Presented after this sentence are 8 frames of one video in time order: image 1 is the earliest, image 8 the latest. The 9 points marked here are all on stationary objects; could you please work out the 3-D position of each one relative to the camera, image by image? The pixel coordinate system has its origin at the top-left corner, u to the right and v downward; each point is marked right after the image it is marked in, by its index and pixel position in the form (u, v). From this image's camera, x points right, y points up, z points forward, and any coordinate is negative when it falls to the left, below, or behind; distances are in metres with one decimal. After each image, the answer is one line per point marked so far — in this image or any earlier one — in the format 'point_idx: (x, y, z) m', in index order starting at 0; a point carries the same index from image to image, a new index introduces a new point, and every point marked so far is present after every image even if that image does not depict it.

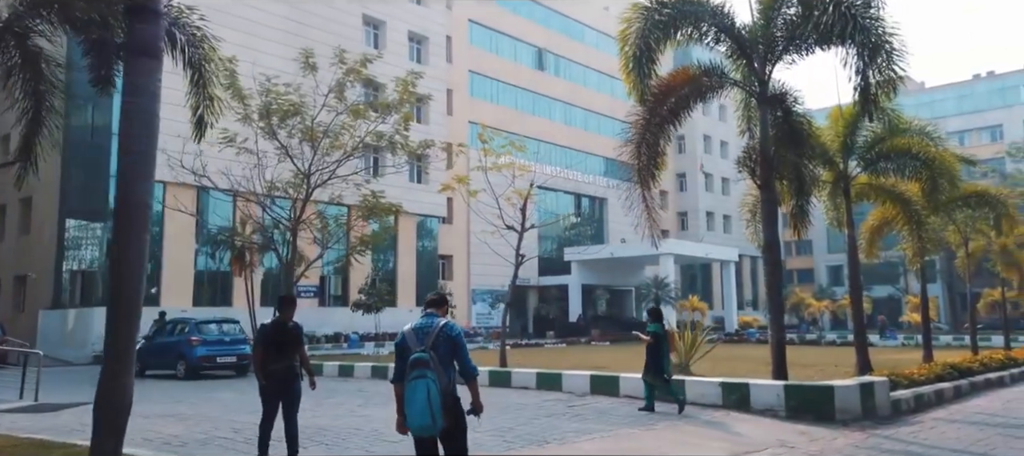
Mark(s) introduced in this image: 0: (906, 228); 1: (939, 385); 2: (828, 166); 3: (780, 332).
0: (+7.8, 0.0, +15.7) m
1: (+7.3, -2.7, +13.5) m
2: (+5.9, +1.2, +14.8) m
3: (+3.7, -1.5, +11.1) m
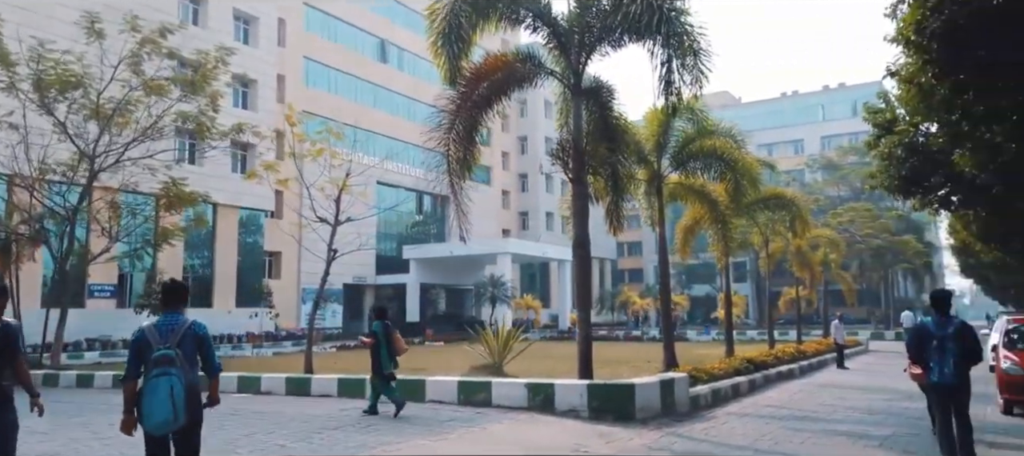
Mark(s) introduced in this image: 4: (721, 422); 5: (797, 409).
0: (+4.1, 0.0, +16.1) m
1: (+4.0, -2.7, +13.9) m
2: (+2.5, +1.2, +14.9) m
3: (+1.0, -1.4, +10.8) m
4: (+2.7, -2.6, +10.4) m
5: (+4.3, -2.7, +11.9) m
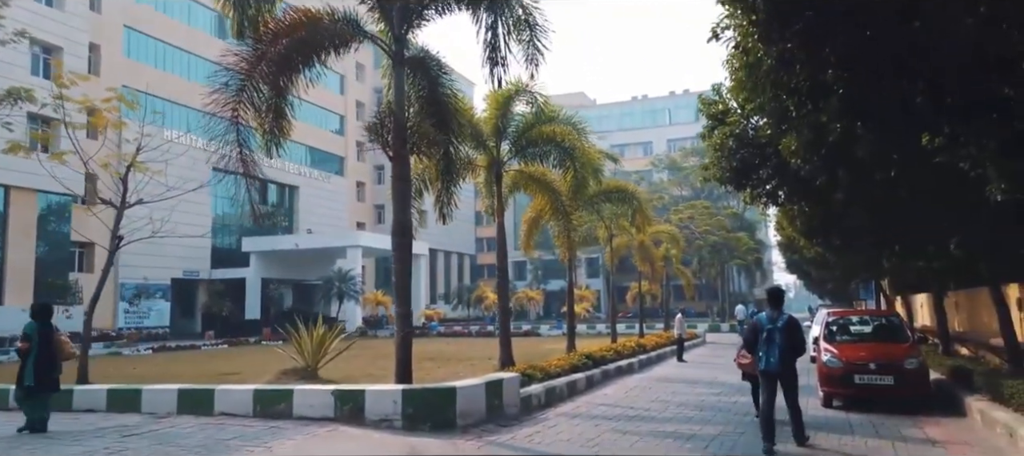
0: (+0.8, +0.2, +15.5) m
1: (+1.0, -2.5, +13.3) m
2: (-0.6, +1.4, +14.0) m
3: (-1.3, -1.2, +9.7) m
4: (+0.4, -2.4, +9.6) m
5: (+1.7, -2.6, +11.4) m
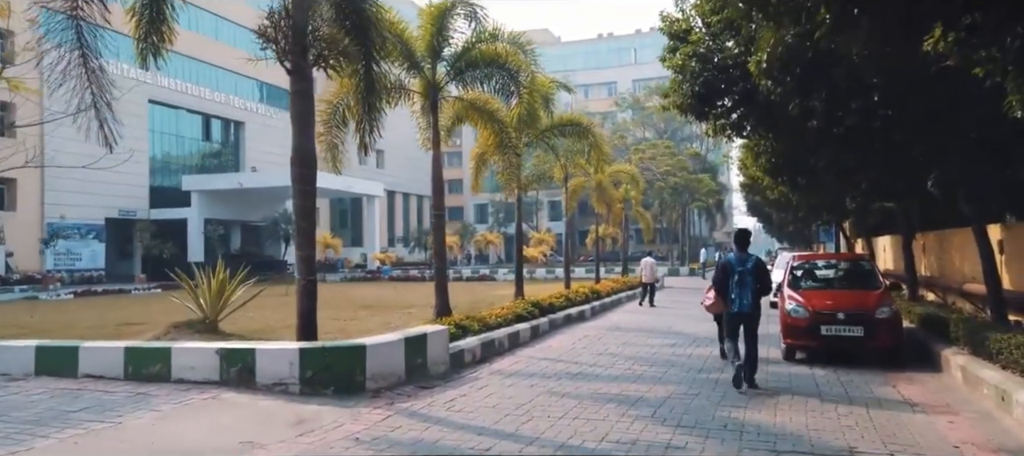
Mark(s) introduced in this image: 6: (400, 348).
0: (-0.3, +1.3, +14.0) m
1: (+0.1, -1.5, +12.0) m
2: (-1.6, +2.4, +12.4) m
3: (-2.1, -0.5, +8.3) m
4: (-0.4, -1.7, +8.3) m
5: (+0.8, -1.7, +10.2) m
6: (-1.1, -1.2, +8.0) m
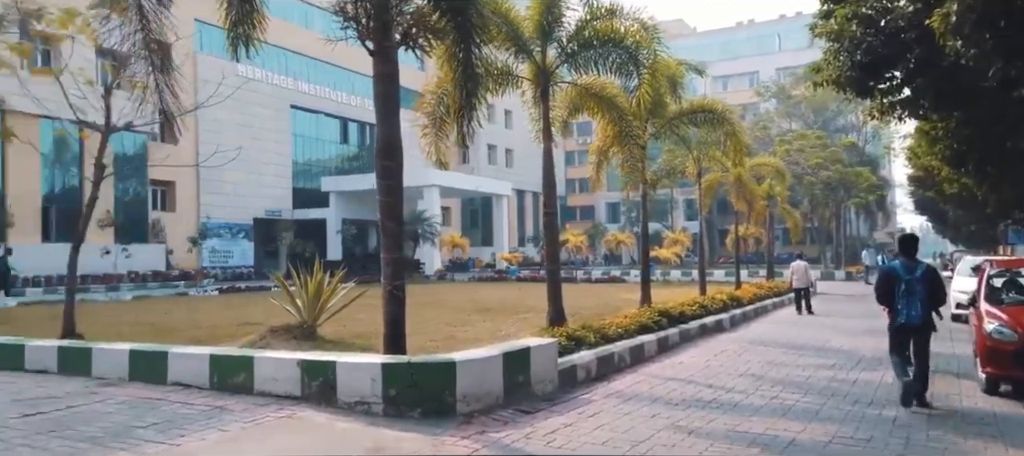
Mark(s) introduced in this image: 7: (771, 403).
0: (+1.7, +1.3, +12.9) m
1: (+1.7, -1.5, +10.8) m
2: (+0.2, +2.4, +11.4) m
3: (-1.1, -0.5, +7.5) m
4: (+0.7, -1.7, +7.3) m
5: (+2.2, -1.8, +8.9) m
6: (-0.1, -1.2, +7.0) m
7: (+2.6, -1.7, +7.9) m
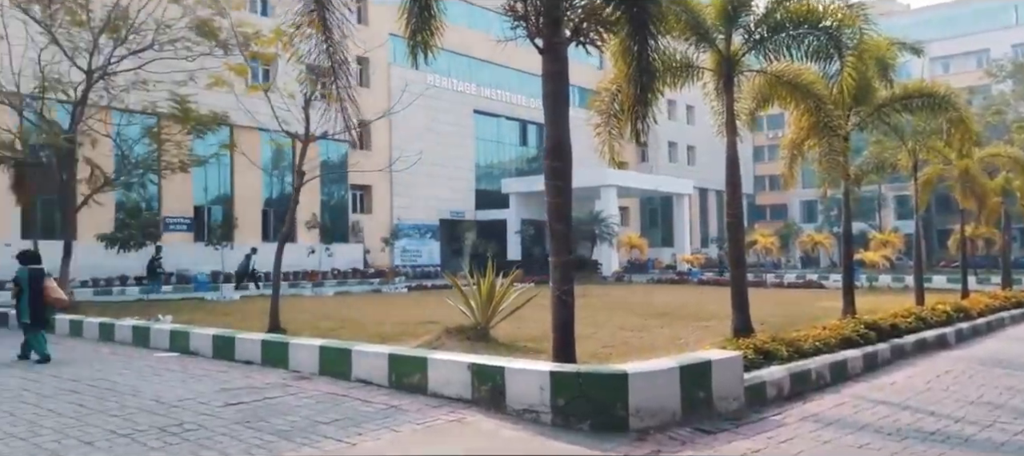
0: (+4.5, +1.3, +11.8) m
1: (+4.0, -1.5, +9.8) m
2: (+2.7, +2.4, +10.7) m
3: (+0.5, -0.5, +7.2) m
4: (+2.2, -1.7, +6.6) m
5: (+4.0, -1.8, +7.8) m
6: (+1.4, -1.2, +6.5) m
7: (+4.2, -1.7, +6.8) m
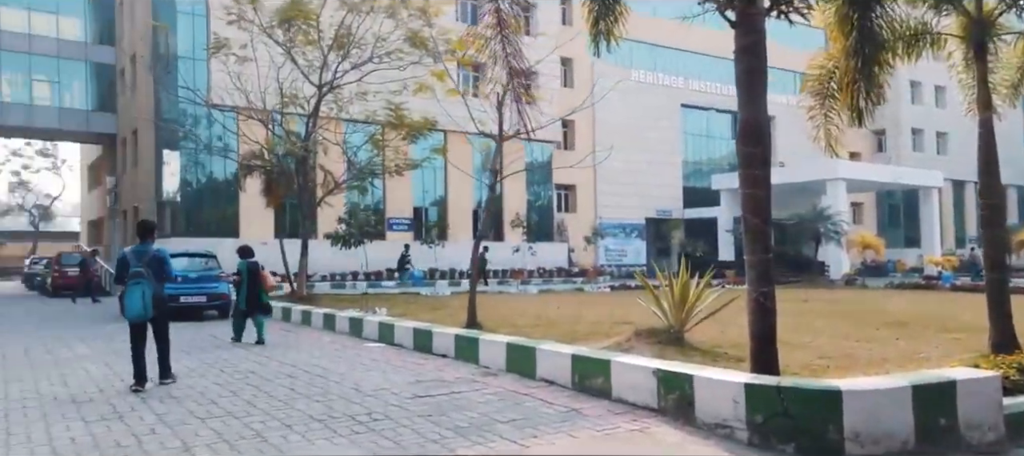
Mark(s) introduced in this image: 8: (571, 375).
0: (+7.1, +1.4, +9.6) m
1: (+6.2, -1.5, +7.8) m
2: (+5.1, +2.5, +9.1) m
3: (+2.1, -0.4, +6.3) m
4: (+3.5, -1.6, +5.2) m
5: (+5.6, -1.7, +5.9) m
6: (+2.7, -1.2, +5.4) m
7: (+5.5, -1.7, +4.9) m
8: (+0.5, -1.4, +7.2) m
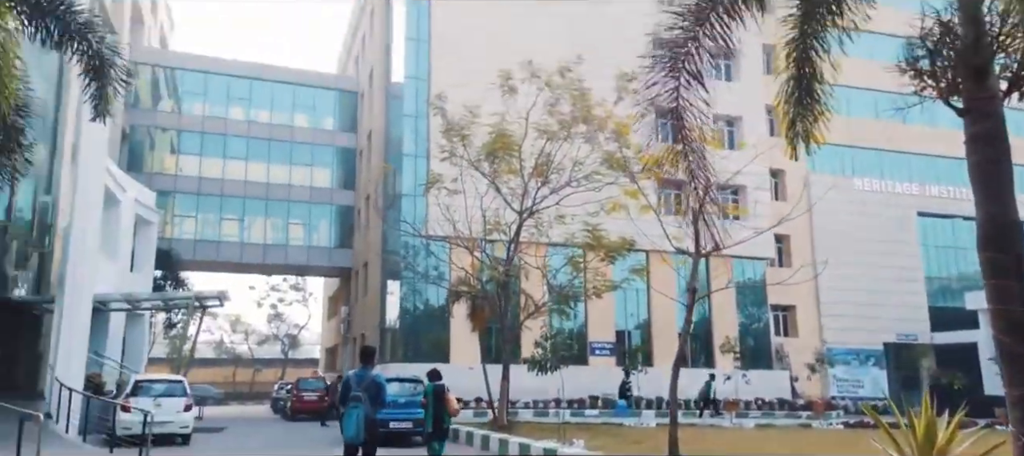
0: (+9.1, +0.3, +7.0) m
1: (+7.7, -2.3, +5.1) m
2: (+7.0, +1.4, +7.2) m
3: (+3.4, -1.2, +4.8) m
4: (+4.4, -2.1, +3.2) m
5: (+6.7, -2.2, +3.4) m
6: (+3.7, -1.7, +3.7) m
7: (+6.3, -2.1, +2.4) m
8: (+2.1, -2.3, +6.0) m
